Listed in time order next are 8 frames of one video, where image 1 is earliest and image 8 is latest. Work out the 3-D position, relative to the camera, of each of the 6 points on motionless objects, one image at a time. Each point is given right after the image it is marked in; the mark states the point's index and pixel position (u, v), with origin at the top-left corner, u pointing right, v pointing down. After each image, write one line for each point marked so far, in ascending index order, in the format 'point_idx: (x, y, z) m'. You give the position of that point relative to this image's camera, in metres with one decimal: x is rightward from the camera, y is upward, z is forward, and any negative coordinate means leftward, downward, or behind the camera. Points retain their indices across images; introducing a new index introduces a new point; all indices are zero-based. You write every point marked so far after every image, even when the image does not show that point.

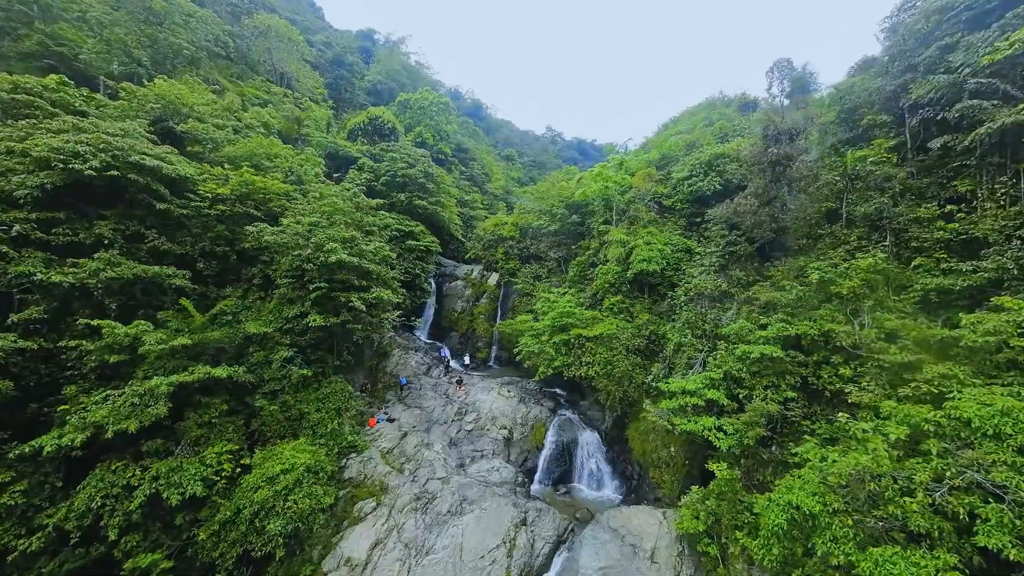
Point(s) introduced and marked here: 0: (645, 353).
0: (+5.4, -2.7, +14.4) m
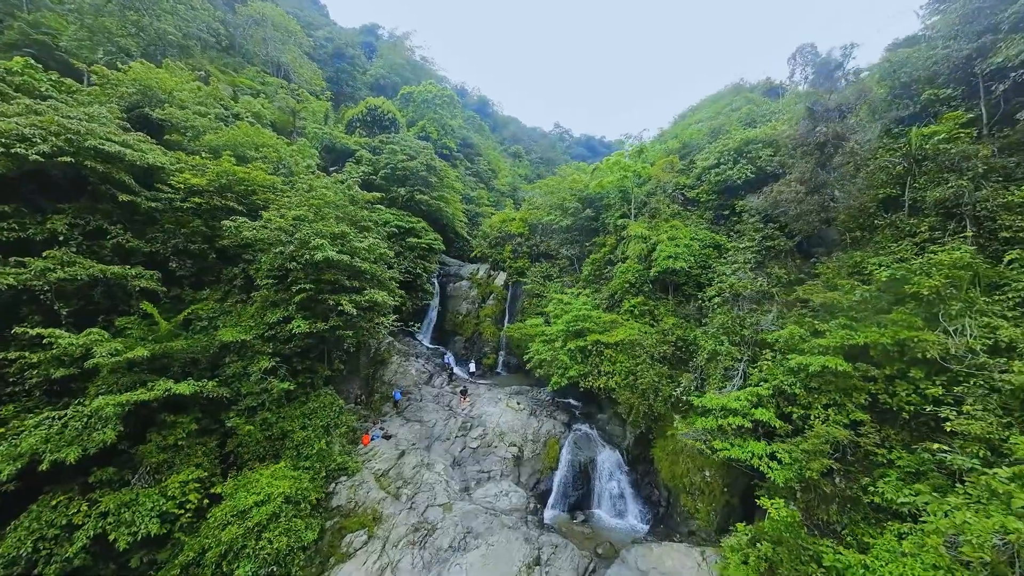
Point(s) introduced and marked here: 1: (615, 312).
0: (+5.7, -2.7, +12.8) m
1: (+4.4, -1.1, +15.2) m
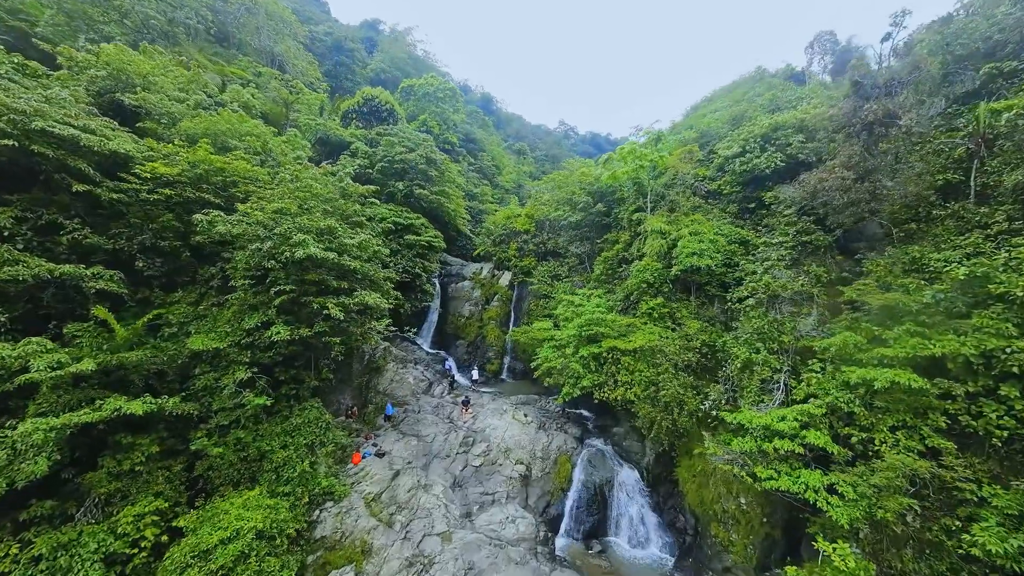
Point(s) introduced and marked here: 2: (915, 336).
0: (+6.0, -2.7, +11.4) m
1: (+4.7, -1.1, +13.8) m
2: (+8.7, -1.0, +7.6) m
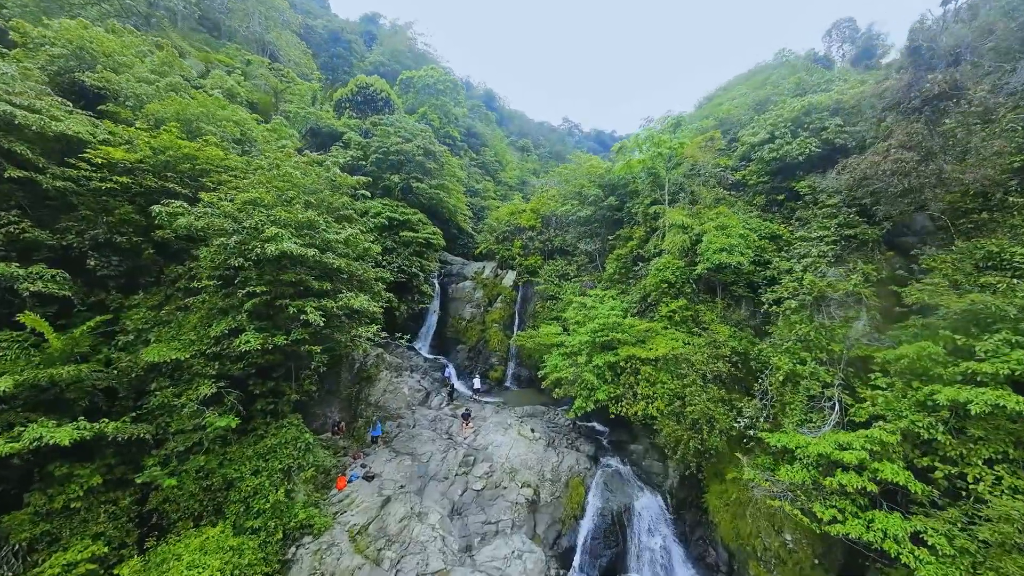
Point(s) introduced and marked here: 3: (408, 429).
0: (+6.1, -2.7, +10.0) m
1: (+4.8, -1.1, +12.5) m
2: (+8.8, -1.0, +6.2) m
3: (-3.5, -4.7, +11.9) m
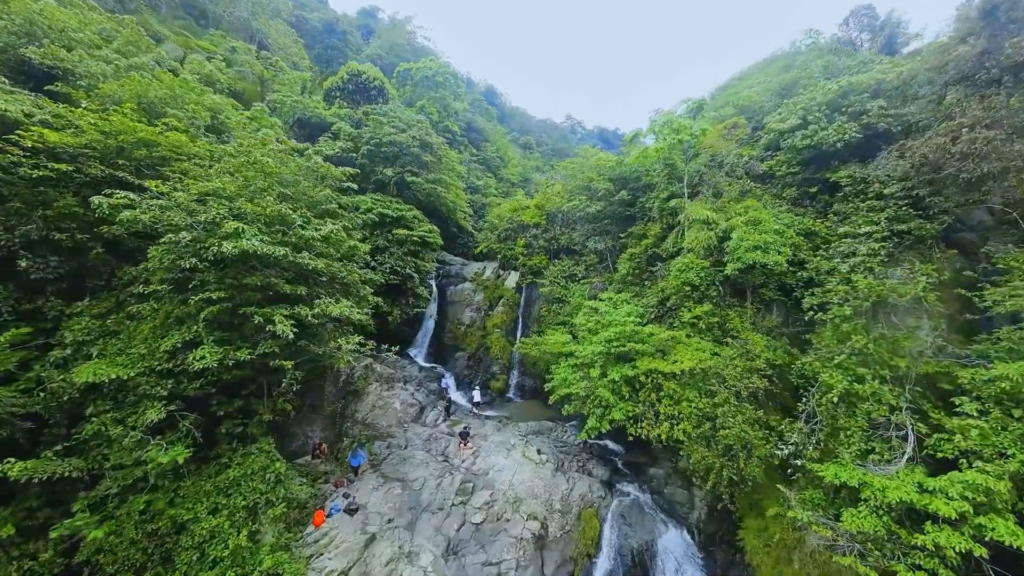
0: (+6.2, -2.8, +8.7) m
1: (+5.0, -1.2, +11.1) m
2: (+8.9, -1.1, +4.8) m
3: (-3.4, -4.9, +10.6) m
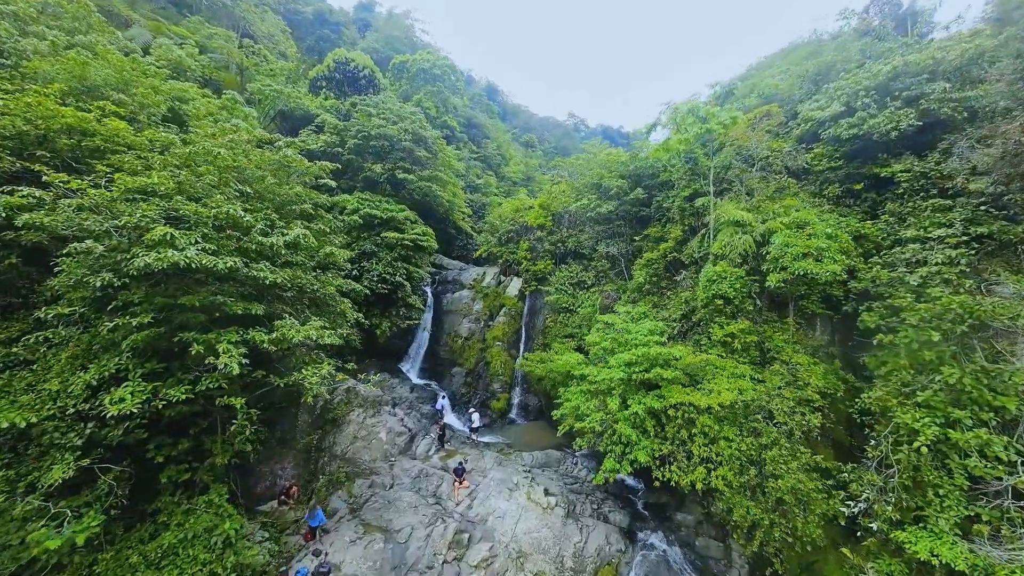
0: (+6.3, -3.1, +7.2) m
1: (+5.0, -1.5, +9.6) m
2: (+8.9, -1.5, +3.3) m
3: (-3.3, -5.2, +9.1) m
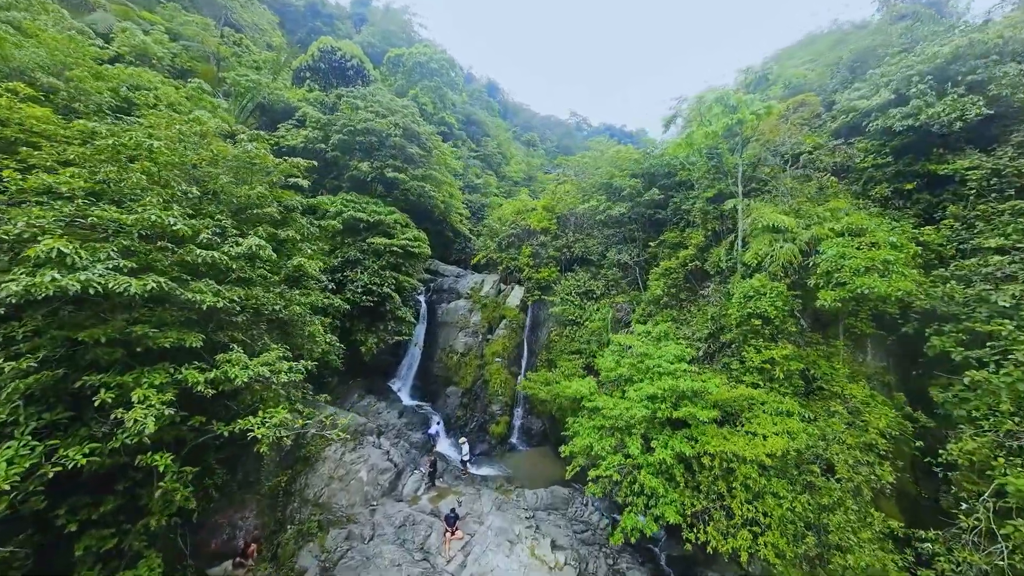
0: (+6.3, -3.5, +5.8) m
1: (+5.1, -1.9, +8.2) m
2: (+8.9, -1.9, +1.9) m
3: (-3.3, -5.6, +7.8) m
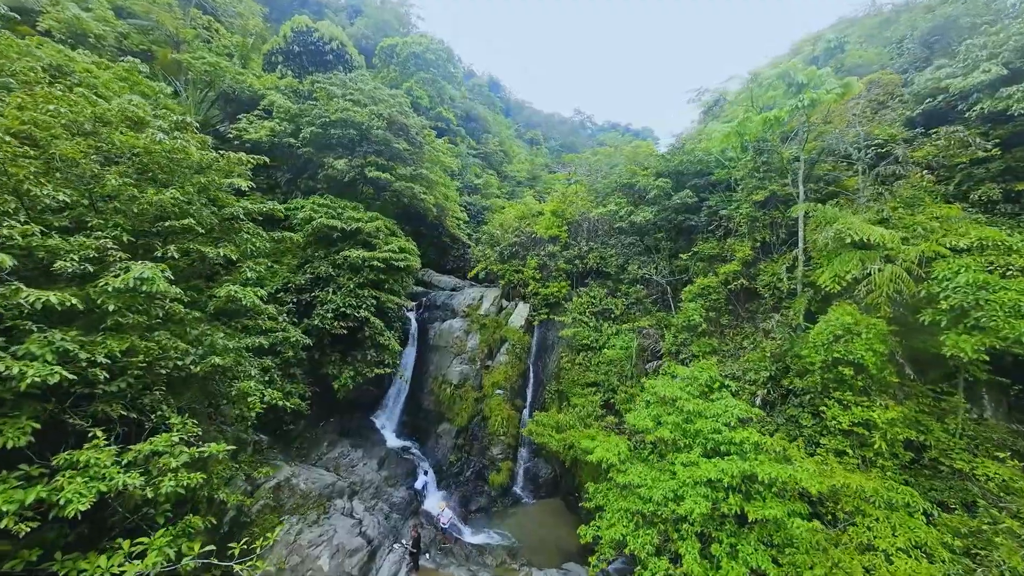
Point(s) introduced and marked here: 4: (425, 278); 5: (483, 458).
0: (+6.4, -4.1, +3.8) m
1: (+5.1, -2.5, +6.2) m
2: (+9.0, -2.5, -0.1) m
3: (-3.2, -6.2, +5.8) m
4: (-3.5, +0.5, +14.5) m
5: (-0.9, -4.9, +10.3) m
